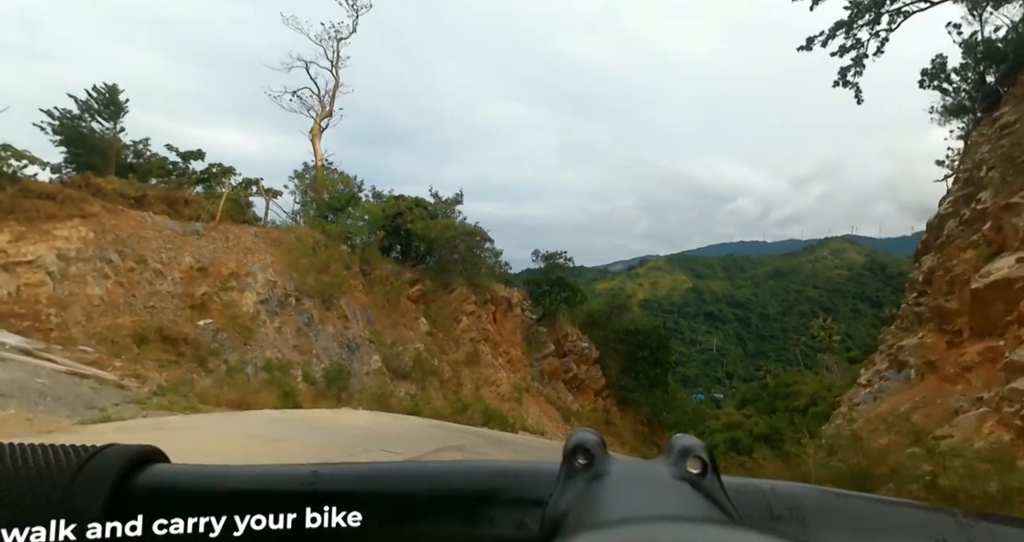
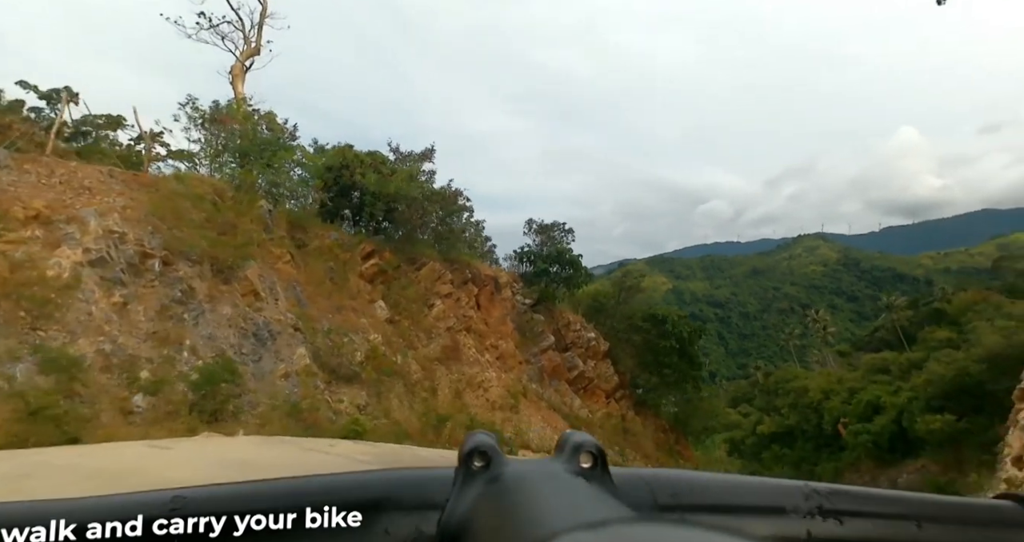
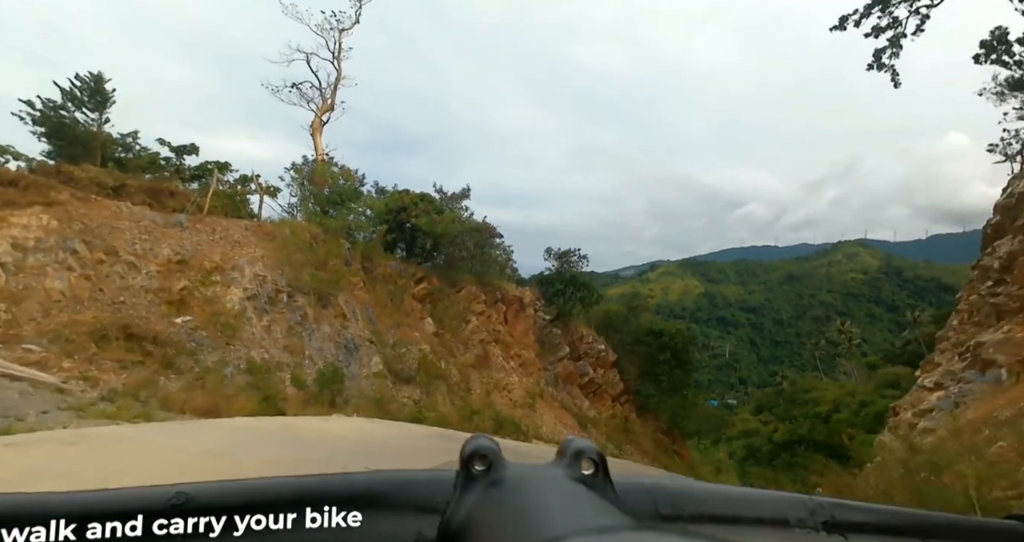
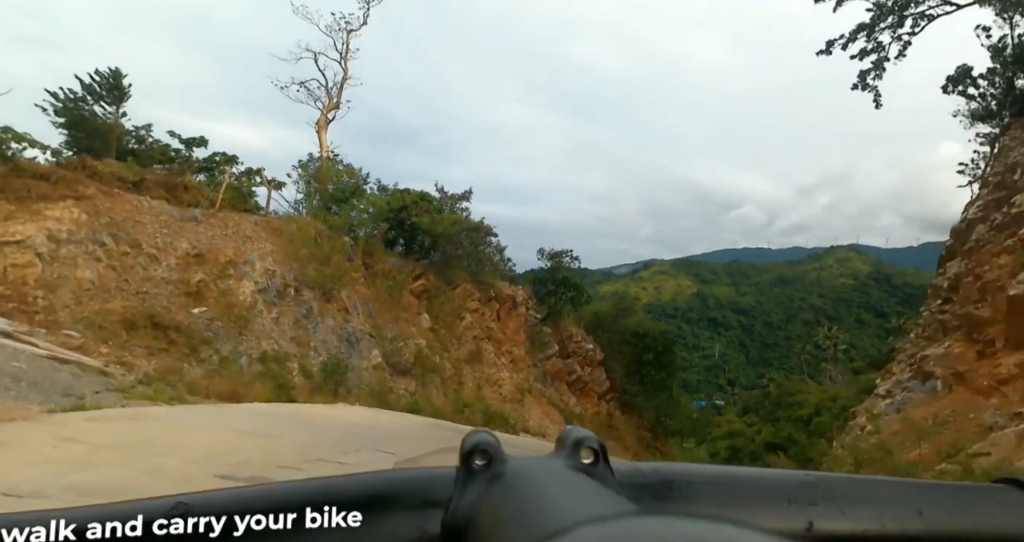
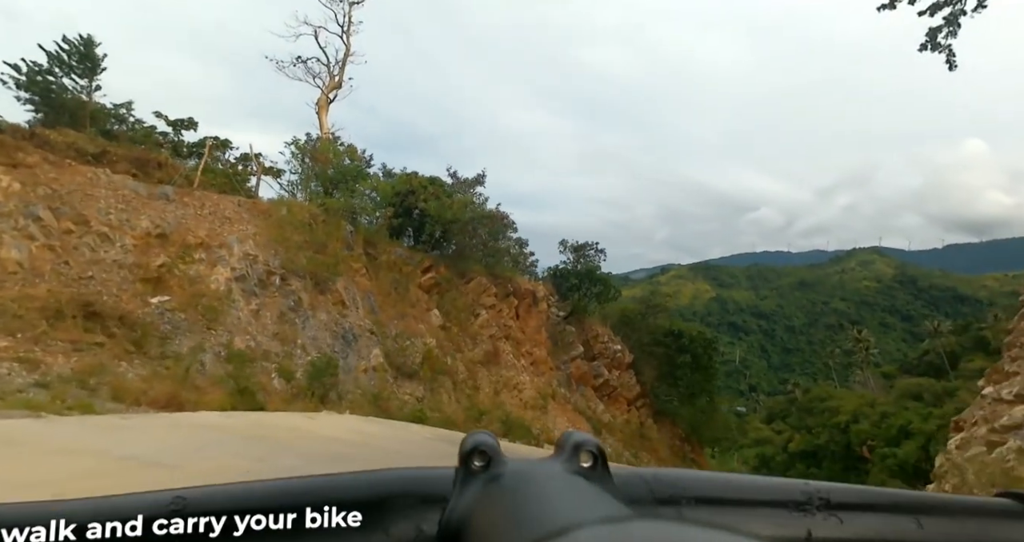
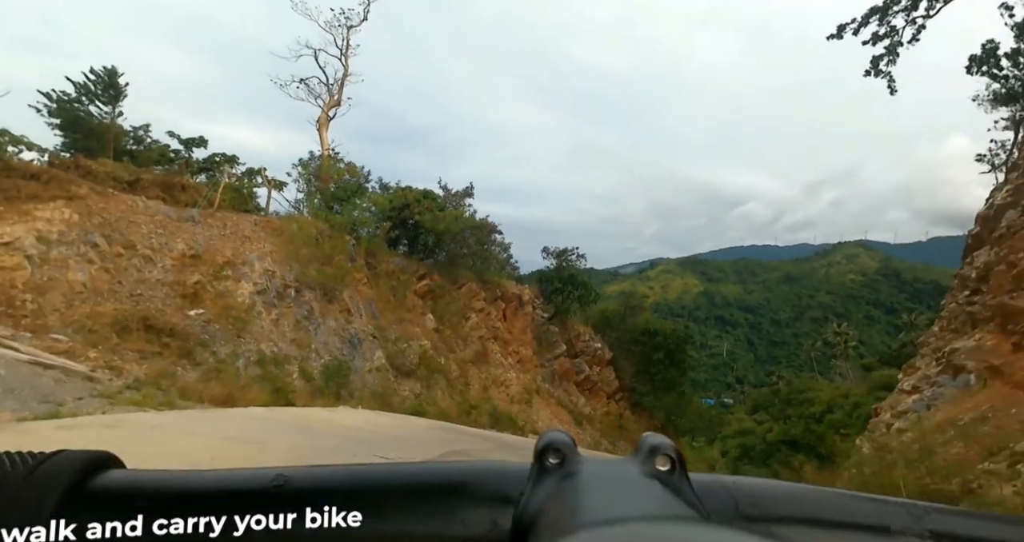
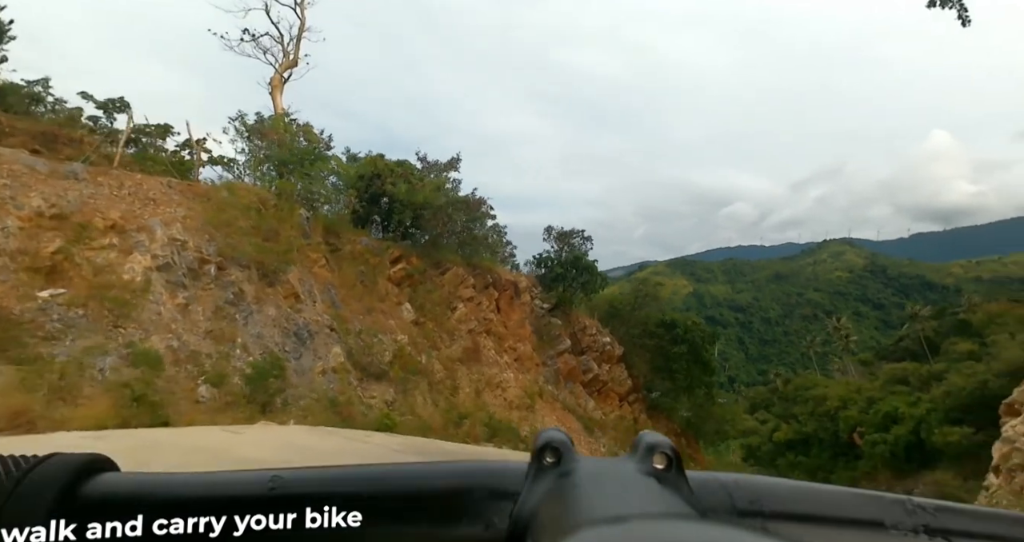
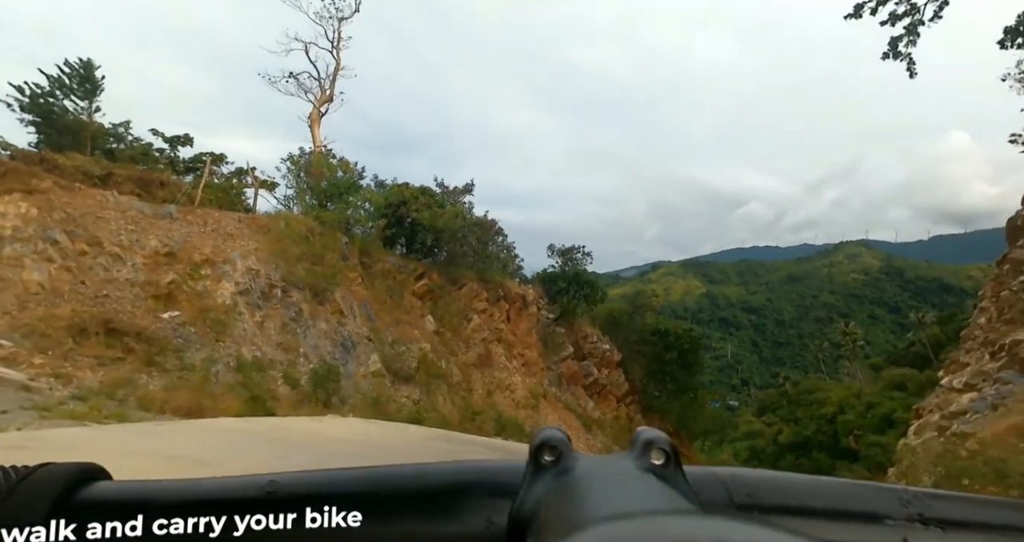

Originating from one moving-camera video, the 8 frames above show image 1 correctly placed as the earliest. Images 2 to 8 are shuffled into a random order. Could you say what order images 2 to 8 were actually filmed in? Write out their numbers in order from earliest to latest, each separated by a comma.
4, 6, 3, 8, 5, 7, 2
